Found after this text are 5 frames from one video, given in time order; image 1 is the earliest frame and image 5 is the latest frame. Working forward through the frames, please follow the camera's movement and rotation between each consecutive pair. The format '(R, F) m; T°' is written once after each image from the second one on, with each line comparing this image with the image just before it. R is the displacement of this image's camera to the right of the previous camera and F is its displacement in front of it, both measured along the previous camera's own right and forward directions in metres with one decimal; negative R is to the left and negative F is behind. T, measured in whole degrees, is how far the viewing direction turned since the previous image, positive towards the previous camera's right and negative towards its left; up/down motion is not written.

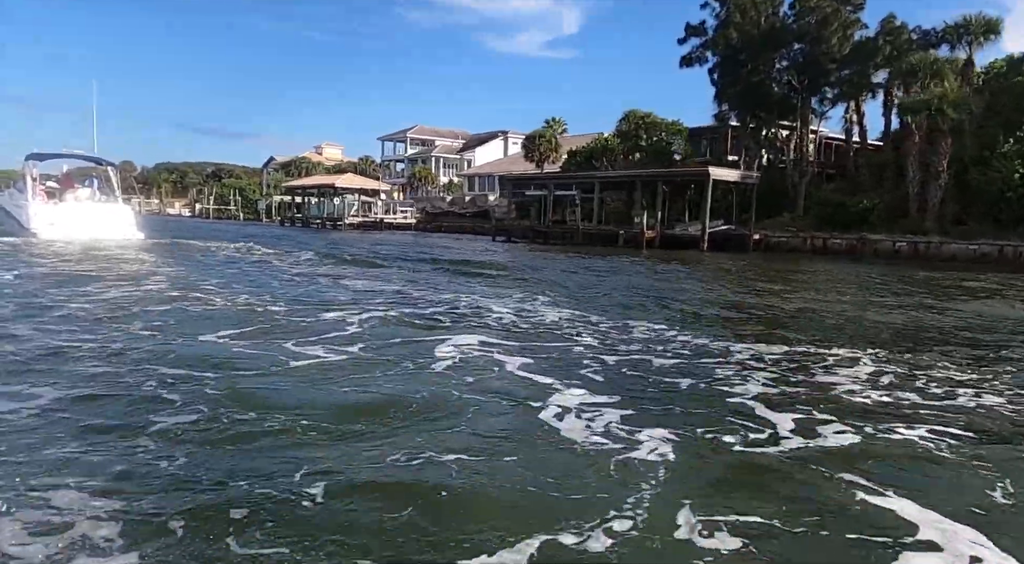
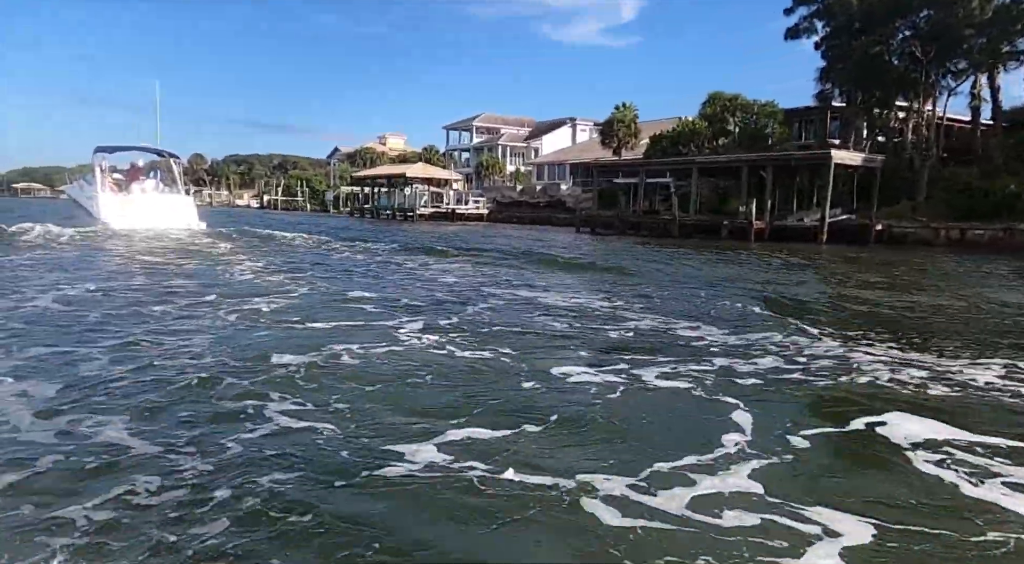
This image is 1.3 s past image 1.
(-1.7, +2.3) m; -4°
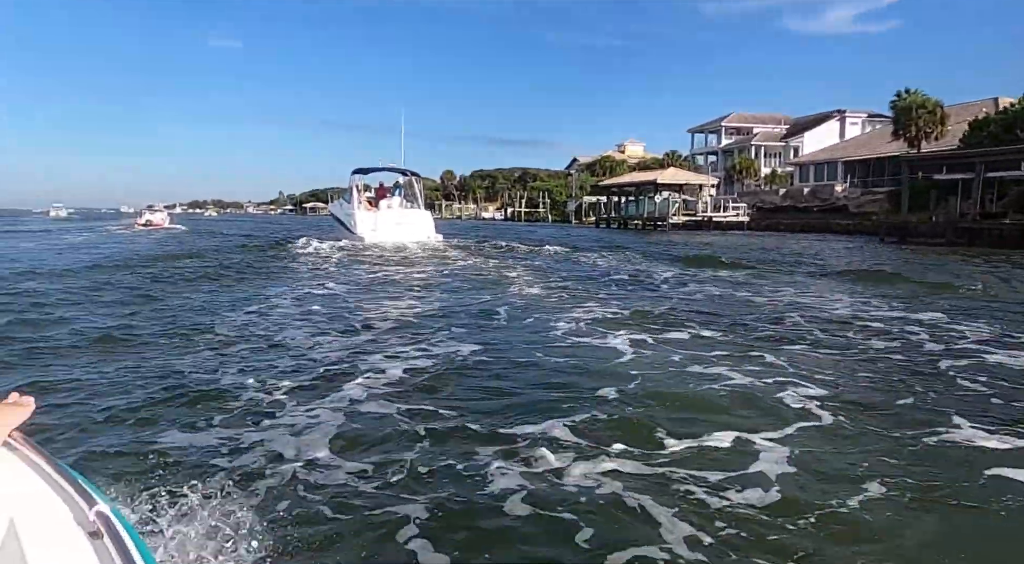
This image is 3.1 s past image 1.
(-2.2, +3.4) m; -18°
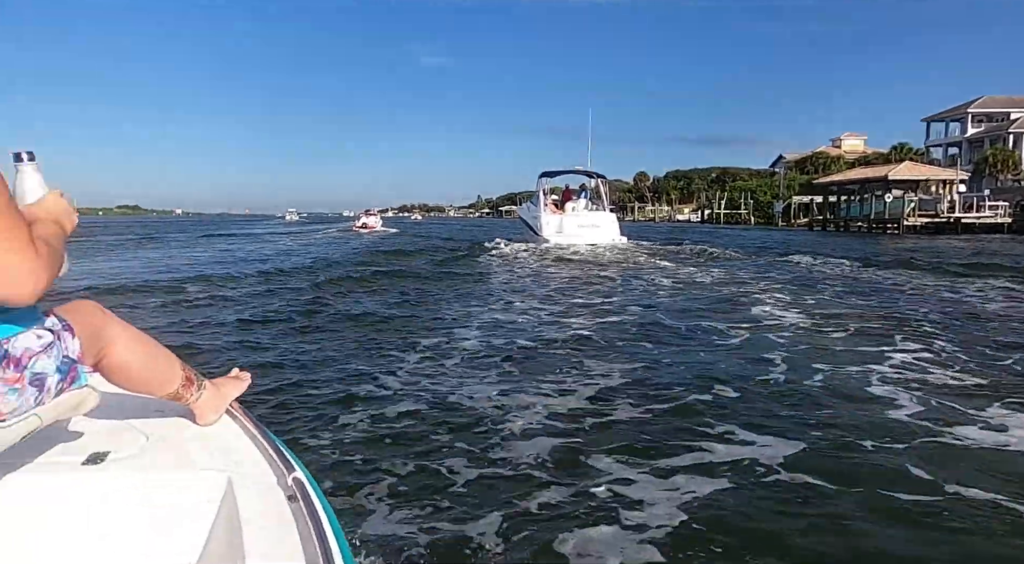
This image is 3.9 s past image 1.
(-0.6, +2.1) m; -15°
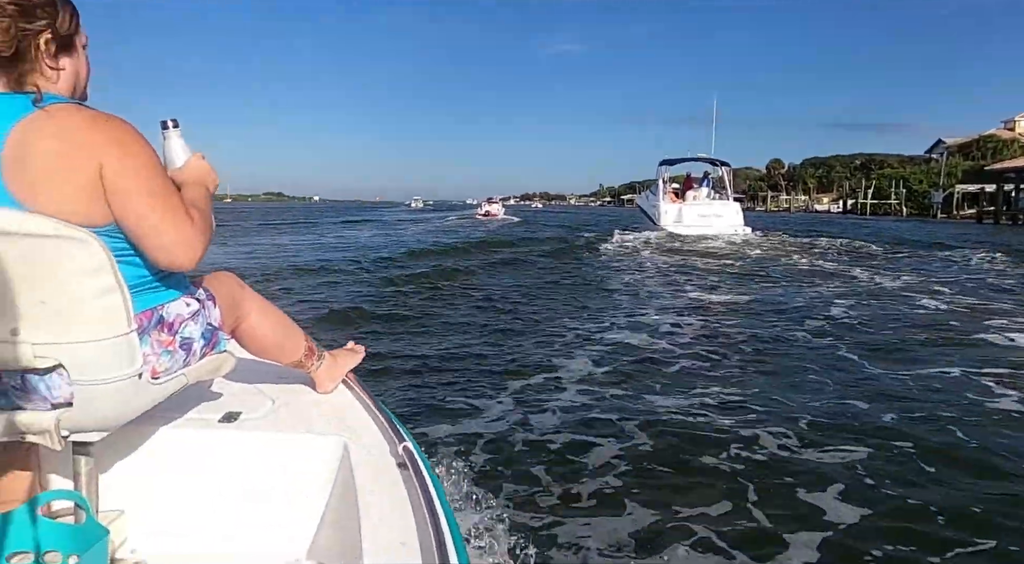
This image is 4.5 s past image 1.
(-0.3, +1.7) m; -10°
